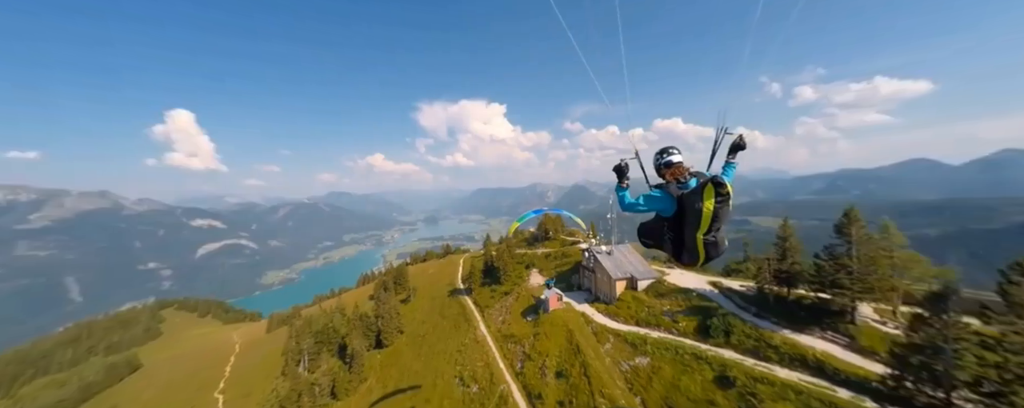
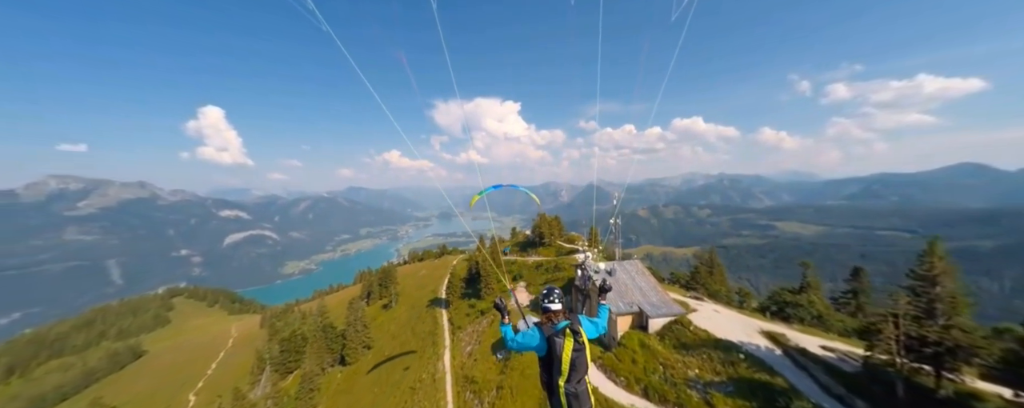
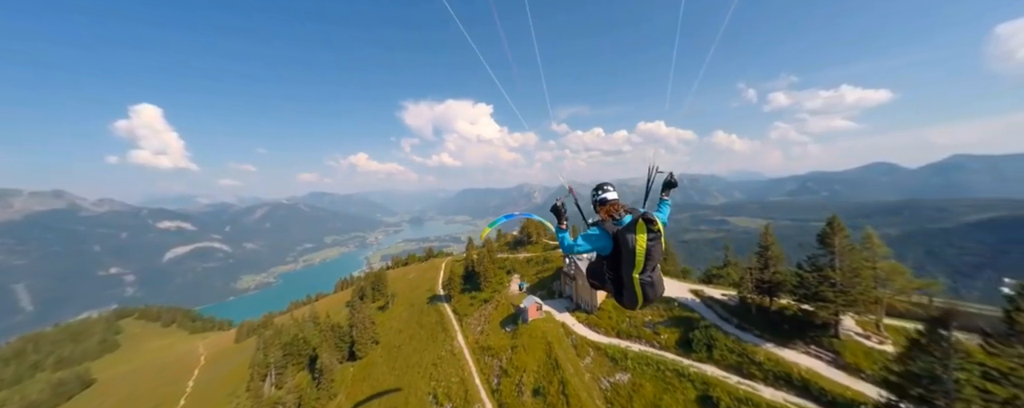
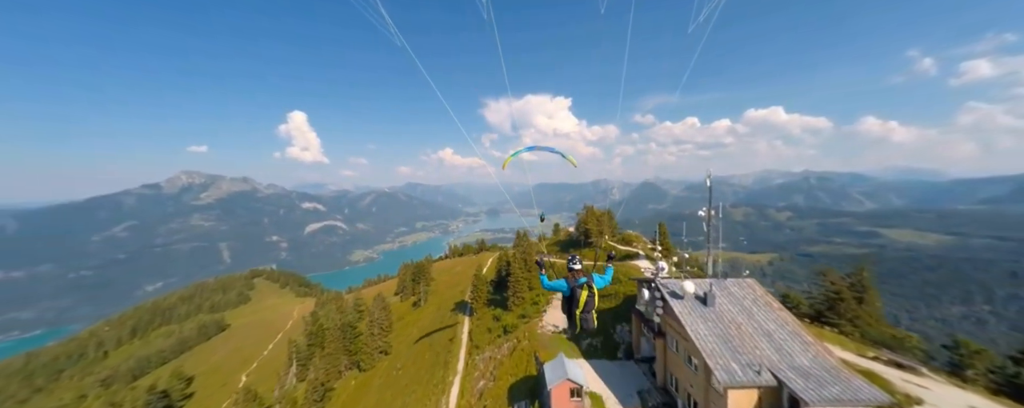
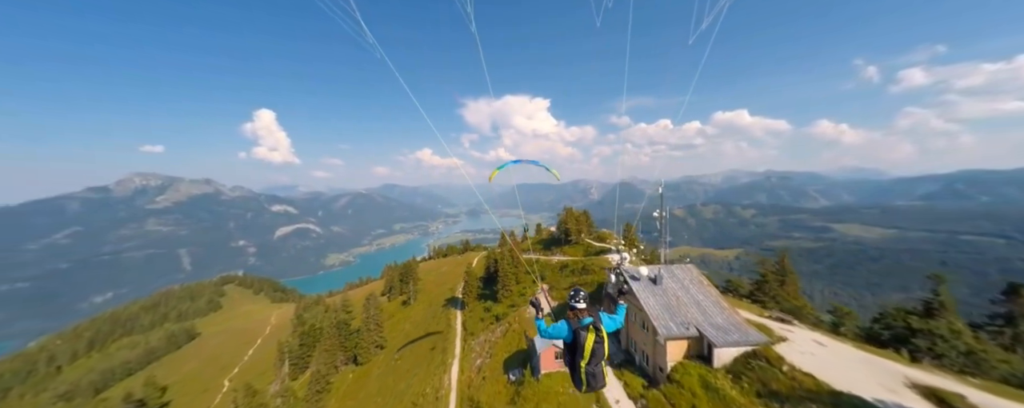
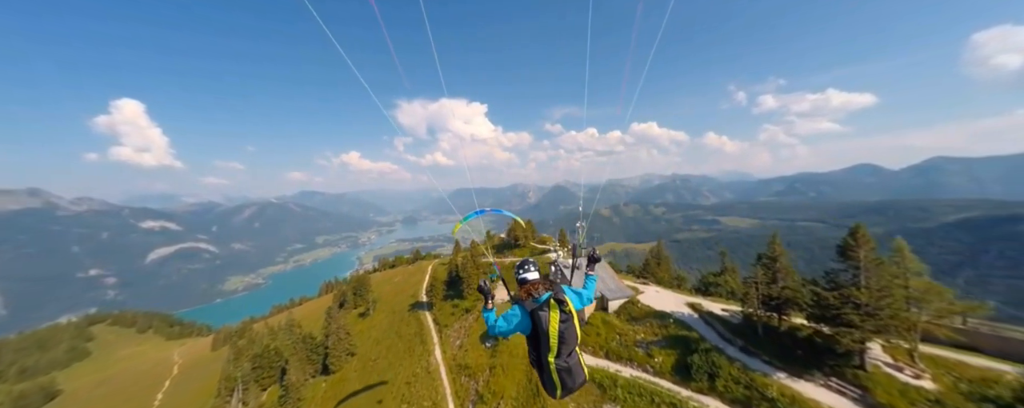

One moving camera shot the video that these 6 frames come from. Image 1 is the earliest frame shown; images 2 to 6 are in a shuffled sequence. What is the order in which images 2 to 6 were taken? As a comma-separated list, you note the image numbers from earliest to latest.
3, 6, 2, 5, 4
